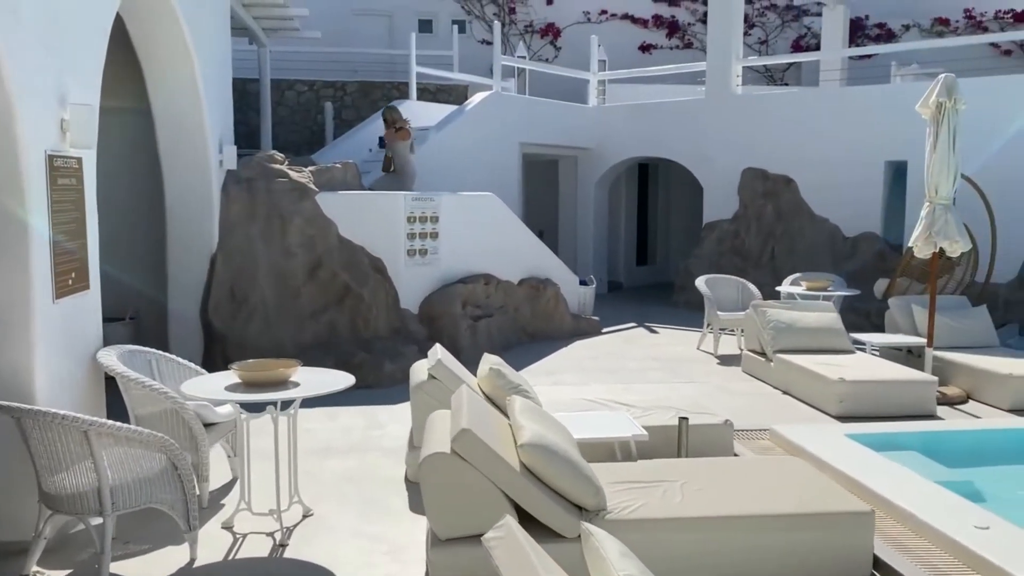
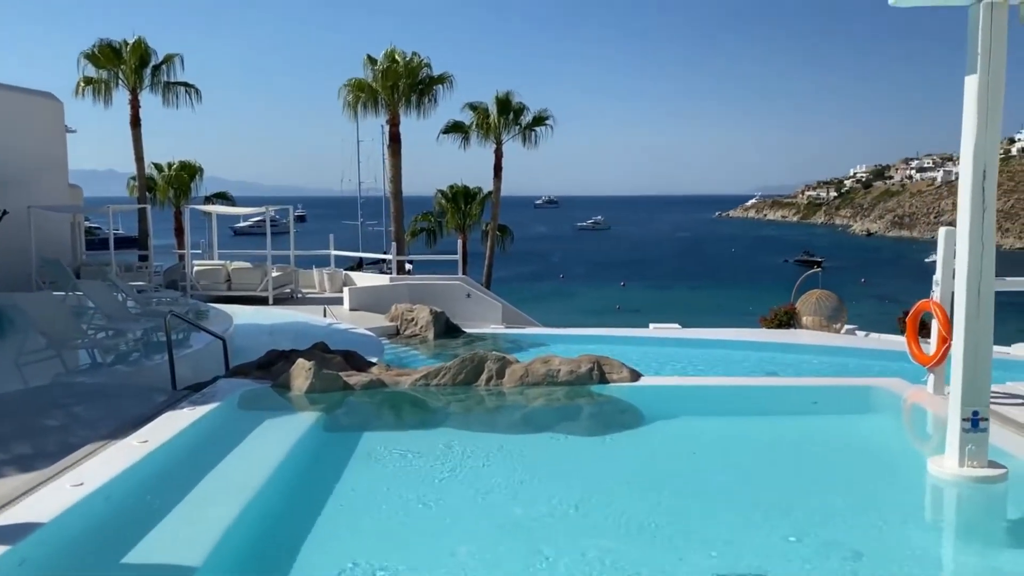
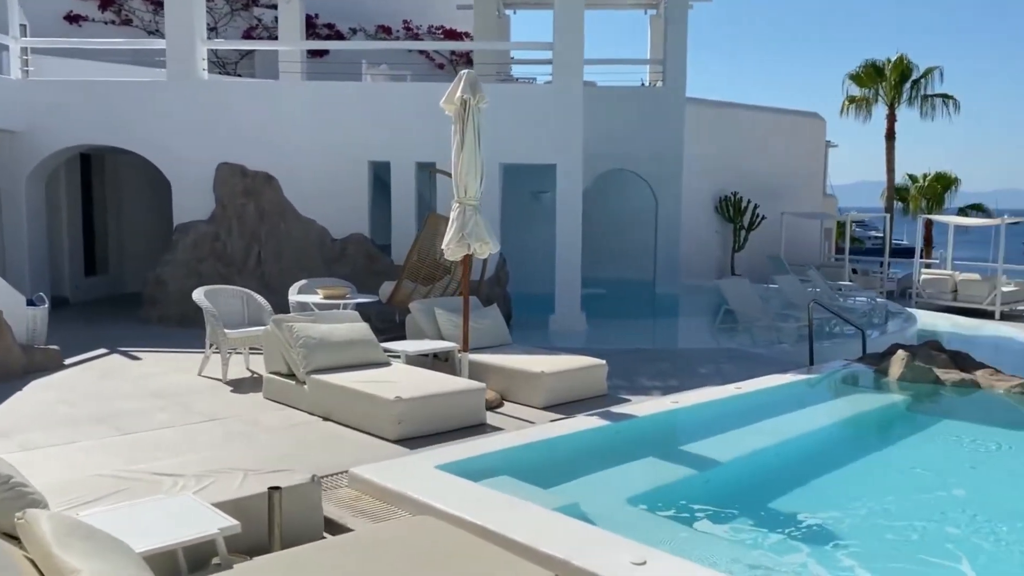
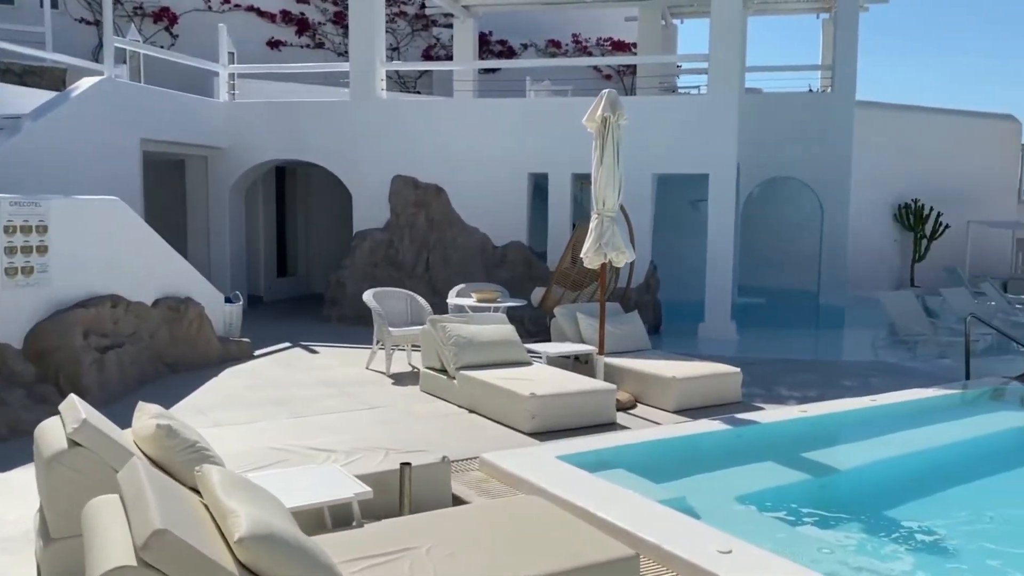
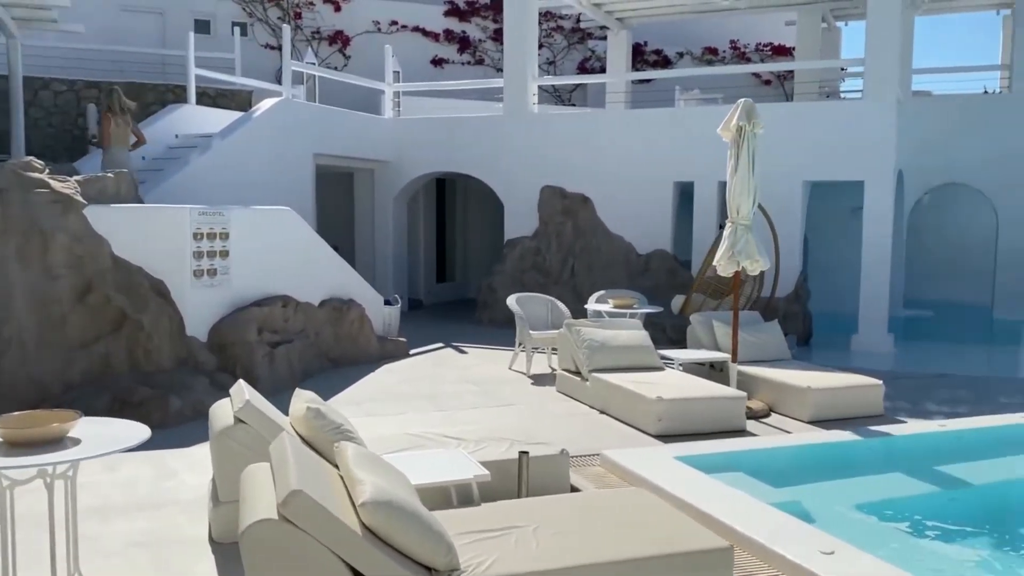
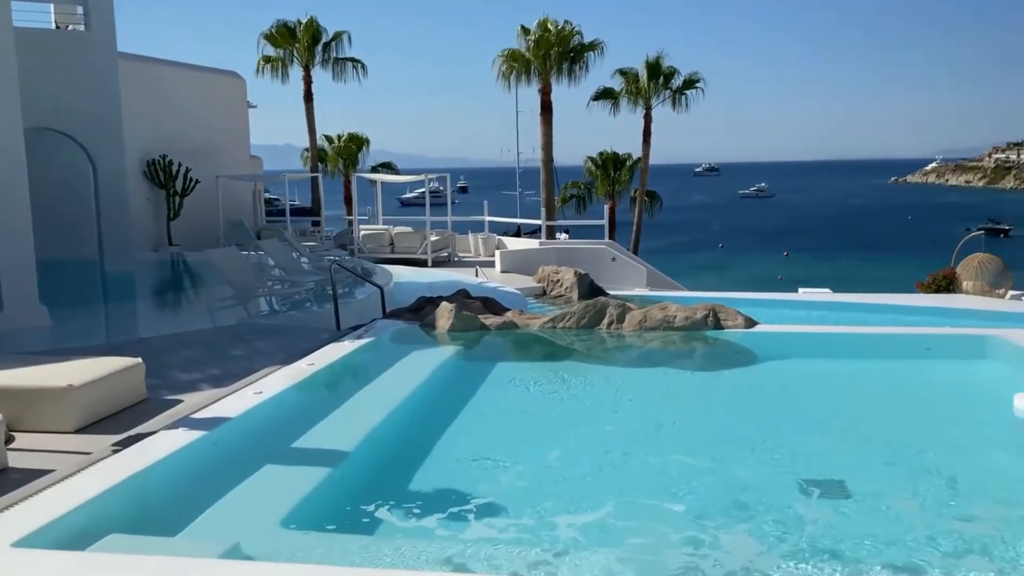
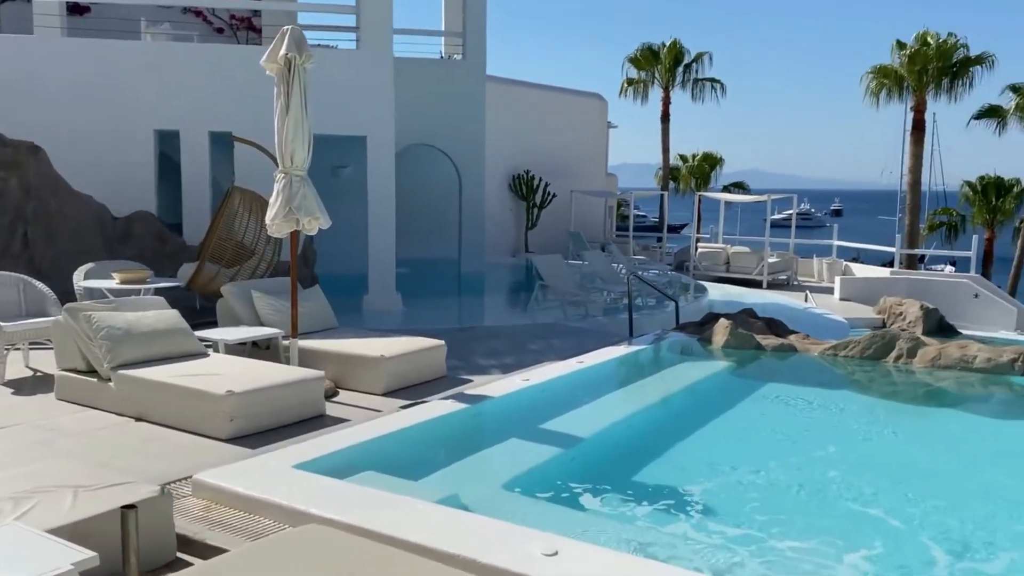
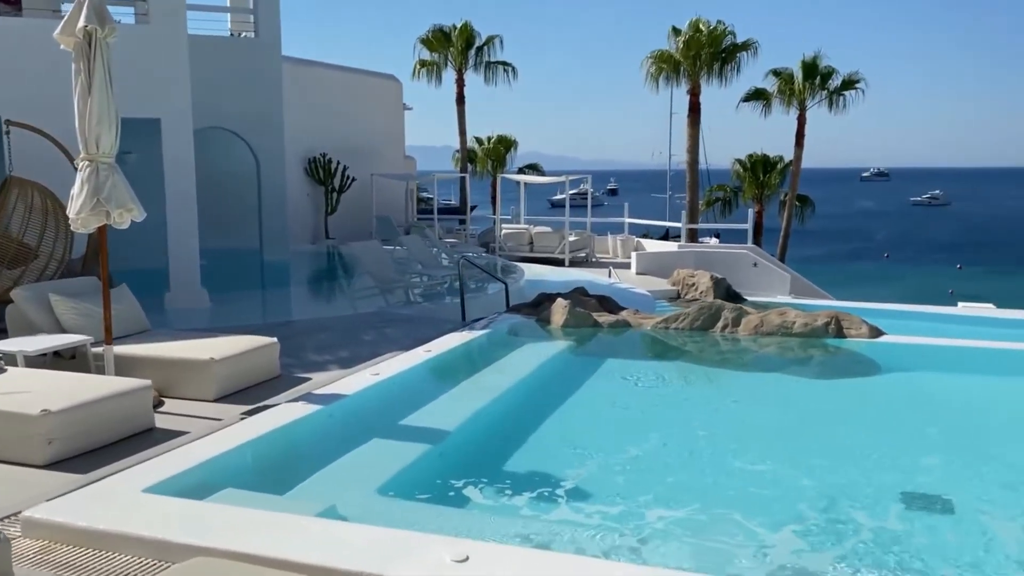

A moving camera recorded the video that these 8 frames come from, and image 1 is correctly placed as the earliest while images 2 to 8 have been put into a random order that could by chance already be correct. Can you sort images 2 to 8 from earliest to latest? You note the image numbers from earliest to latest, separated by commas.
5, 4, 3, 7, 8, 6, 2
